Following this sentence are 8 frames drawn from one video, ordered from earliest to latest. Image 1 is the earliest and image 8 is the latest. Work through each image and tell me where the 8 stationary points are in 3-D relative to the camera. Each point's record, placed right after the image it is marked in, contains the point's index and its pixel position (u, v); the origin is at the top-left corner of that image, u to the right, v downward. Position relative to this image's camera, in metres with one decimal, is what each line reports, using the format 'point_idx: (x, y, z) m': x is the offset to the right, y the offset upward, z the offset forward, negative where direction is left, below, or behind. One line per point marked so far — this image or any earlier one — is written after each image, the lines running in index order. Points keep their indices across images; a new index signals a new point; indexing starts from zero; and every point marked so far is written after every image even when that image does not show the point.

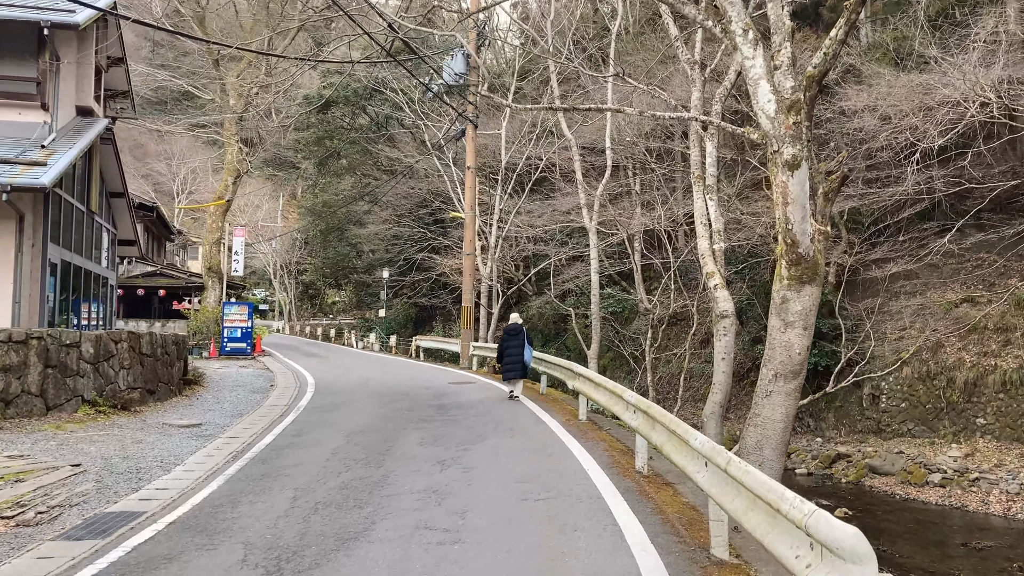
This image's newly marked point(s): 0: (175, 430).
0: (-3.2, -1.4, +8.4) m
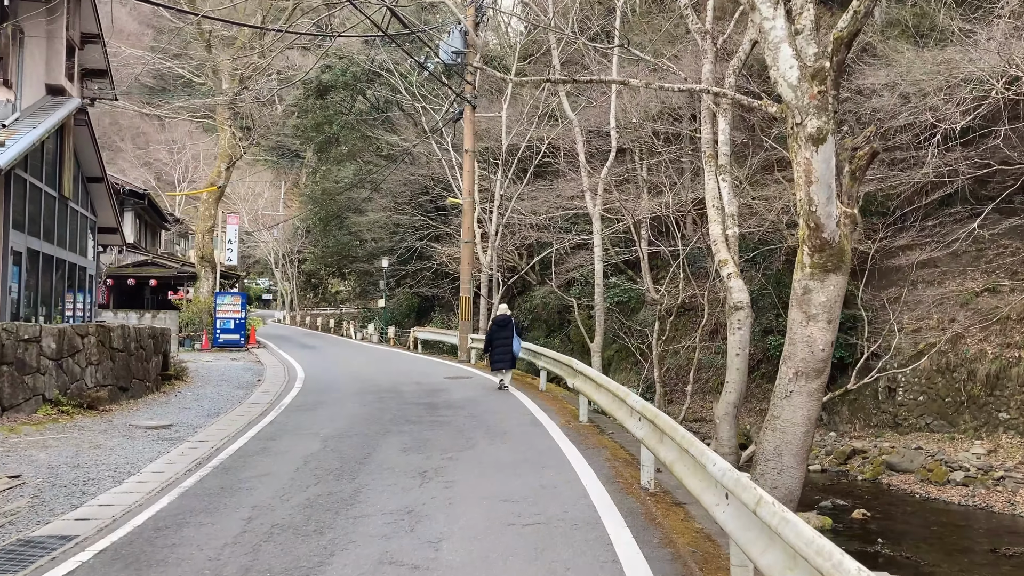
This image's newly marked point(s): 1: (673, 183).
0: (-3.2, -1.3, +7.8) m
1: (+3.1, +2.0, +17.1) m
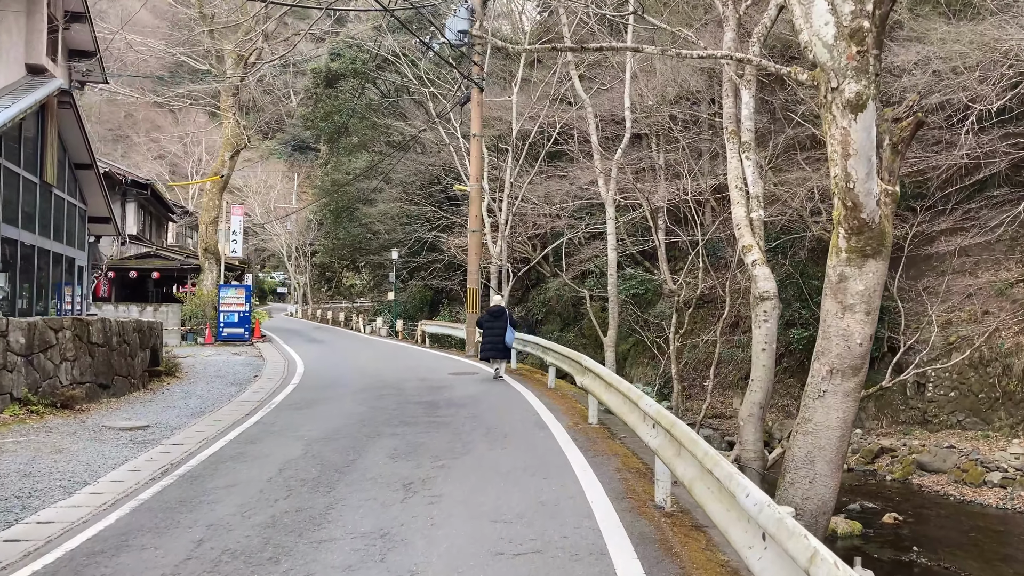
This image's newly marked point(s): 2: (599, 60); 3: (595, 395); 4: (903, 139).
0: (-3.2, -1.2, +7.2) m
1: (+3.3, +2.2, +16.3) m
2: (+1.8, +4.7, +18.3) m
3: (+0.6, -0.8, +6.4) m
4: (+2.6, +1.0, +5.9) m
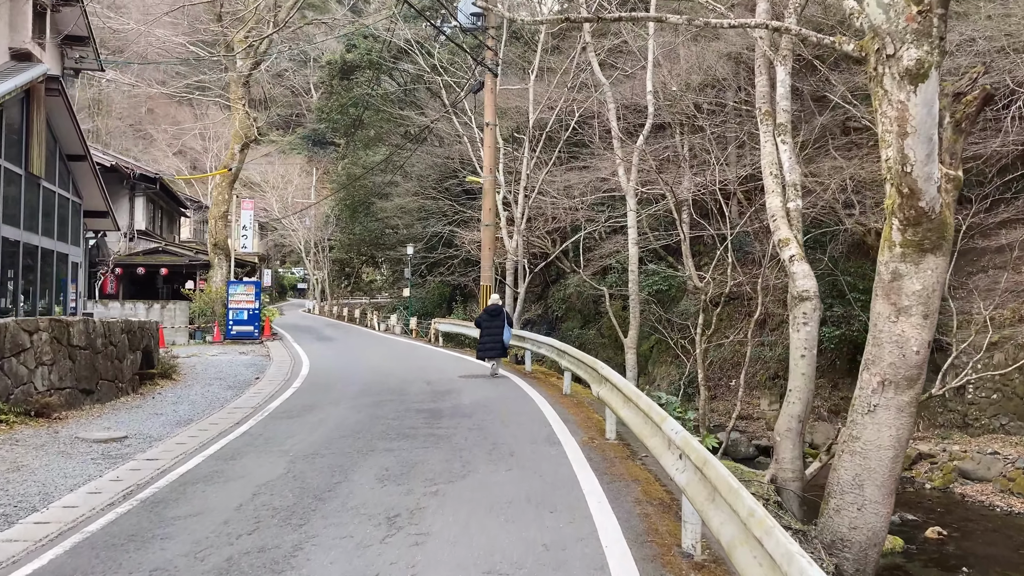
0: (-3.2, -1.2, +6.6) m
1: (+3.6, +2.2, +15.5) m
2: (+2.1, +4.8, +17.5) m
3: (+0.6, -0.8, +5.7) m
4: (+2.6, +1.0, +5.1) m
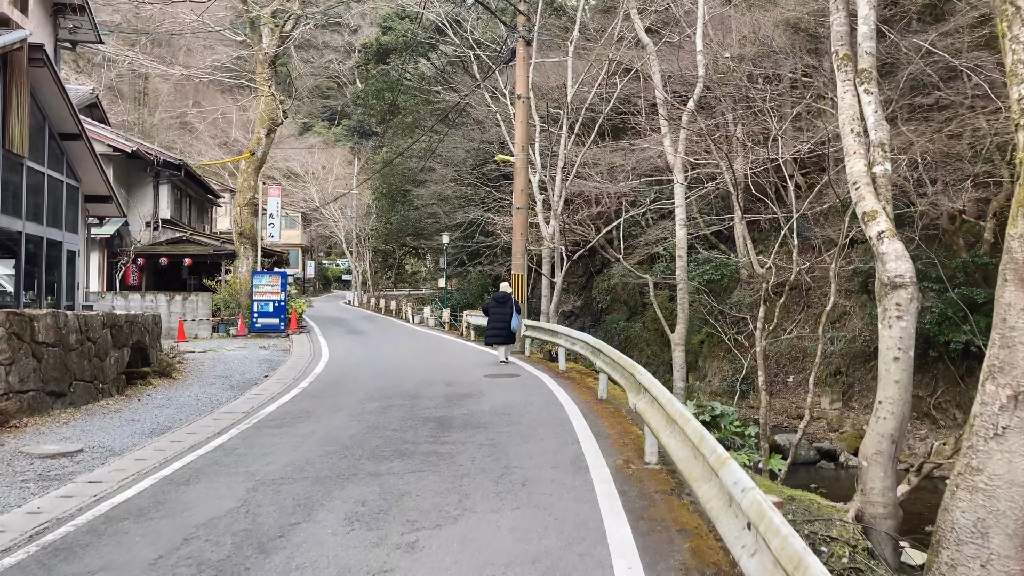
0: (-3.0, -1.1, +5.5) m
1: (+4.2, +2.4, +14.1) m
2: (+2.8, +5.0, +16.1) m
3: (+0.7, -0.7, +4.5) m
4: (+2.6, +1.1, +3.7) m
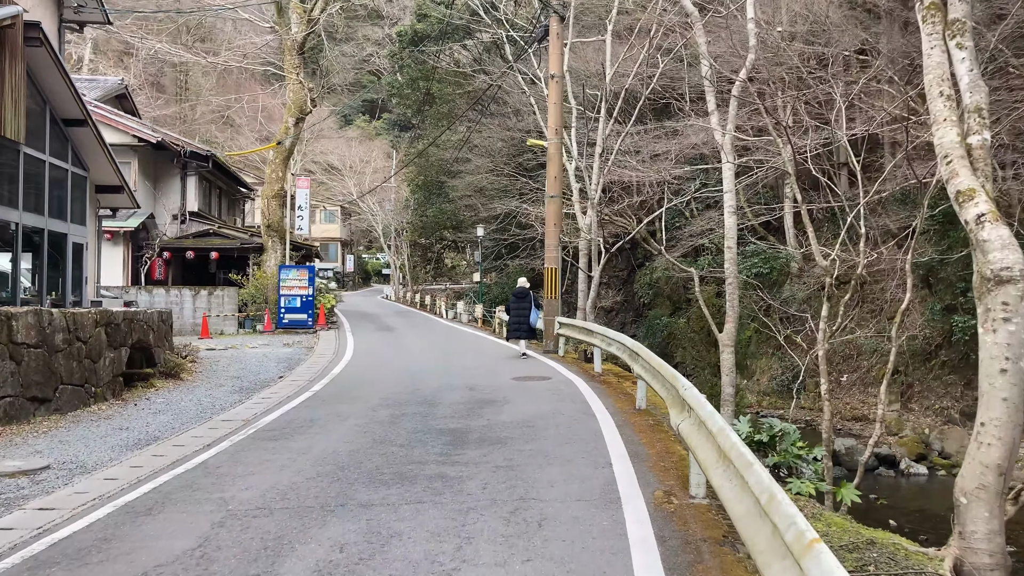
0: (-2.9, -1.1, +4.9) m
1: (+4.7, +2.5, +13.0) m
2: (+3.4, +5.1, +15.1) m
3: (+0.8, -0.7, +3.6) m
4: (+2.6, +1.1, +2.8) m
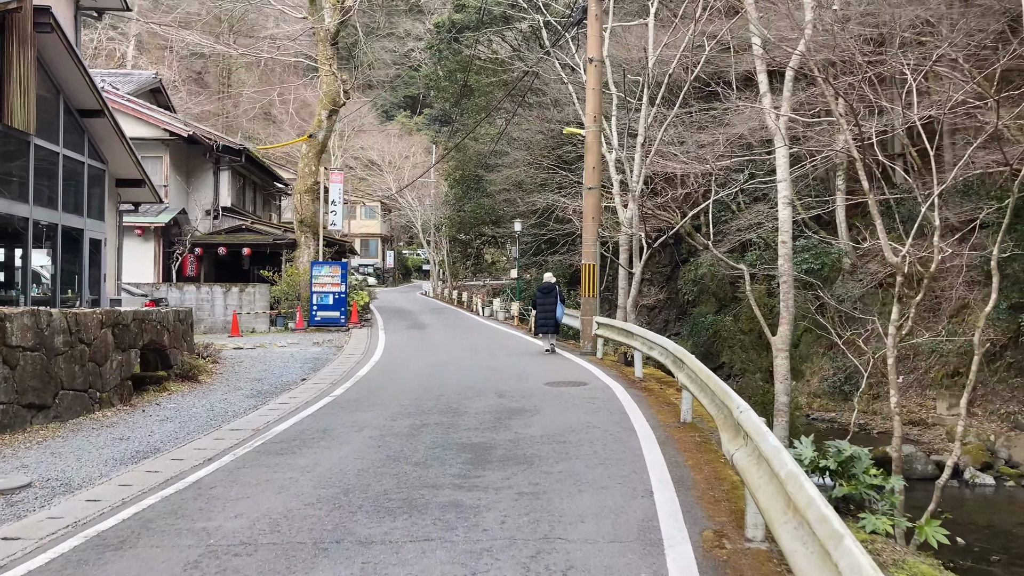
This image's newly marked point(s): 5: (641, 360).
0: (-2.8, -1.1, +4.4) m
1: (+5.2, +2.5, +12.2) m
2: (+4.0, +5.1, +14.3) m
3: (+0.8, -0.7, +3.0) m
4: (+2.7, +1.1, +2.0) m
5: (+1.2, -0.7, +8.5) m
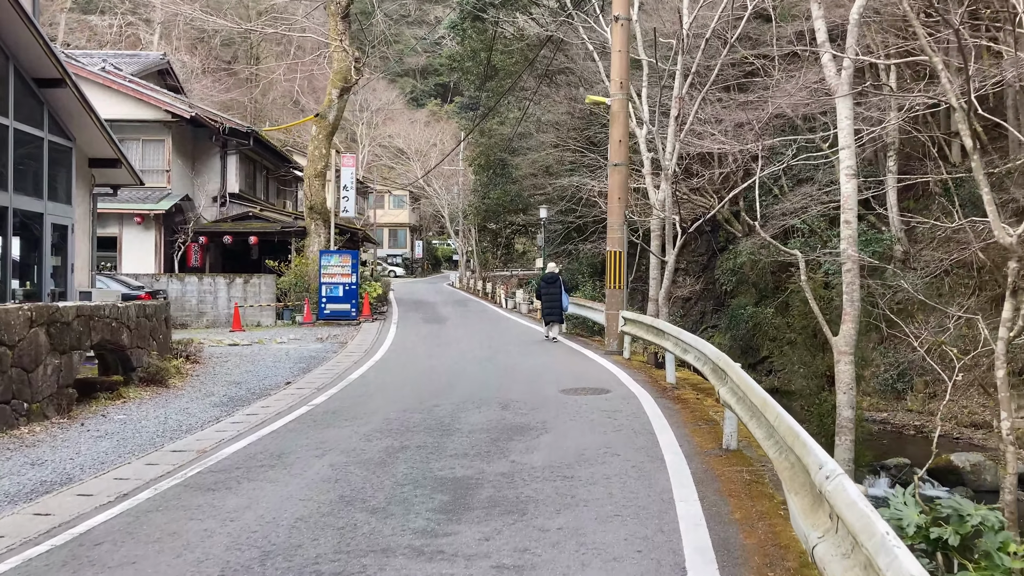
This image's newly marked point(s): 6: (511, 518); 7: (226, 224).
0: (-2.9, -1.1, +3.3) m
1: (+5.4, +2.7, +10.7) m
2: (+4.3, +5.3, +12.9) m
3: (+0.7, -0.7, +1.7) m
4: (+2.5, +1.1, +0.7) m
5: (+1.3, -0.6, +7.3) m
6: (0.0, -0.9, +3.6) m
7: (-5.6, +1.3, +17.6) m
